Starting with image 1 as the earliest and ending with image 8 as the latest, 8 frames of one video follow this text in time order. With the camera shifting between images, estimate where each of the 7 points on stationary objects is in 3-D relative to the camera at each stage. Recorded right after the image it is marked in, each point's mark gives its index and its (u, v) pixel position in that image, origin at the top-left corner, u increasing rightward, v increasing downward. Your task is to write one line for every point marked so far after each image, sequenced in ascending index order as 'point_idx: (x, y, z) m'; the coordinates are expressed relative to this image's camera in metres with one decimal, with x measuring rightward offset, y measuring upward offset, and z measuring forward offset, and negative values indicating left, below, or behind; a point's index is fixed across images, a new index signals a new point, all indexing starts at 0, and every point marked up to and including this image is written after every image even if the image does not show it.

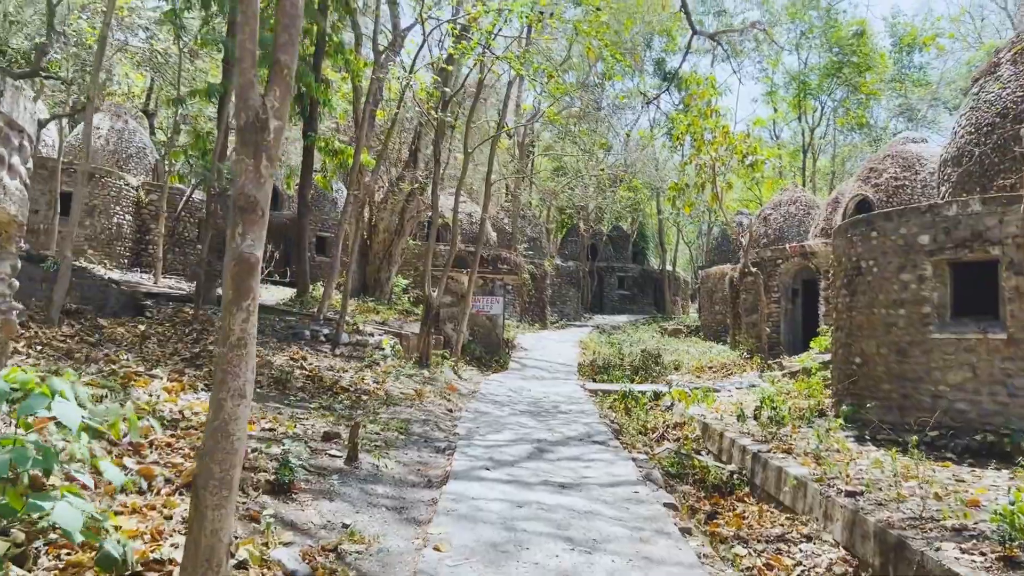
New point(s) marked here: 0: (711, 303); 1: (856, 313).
0: (+4.6, -0.4, +19.9) m
1: (+3.1, -0.2, +7.8) m
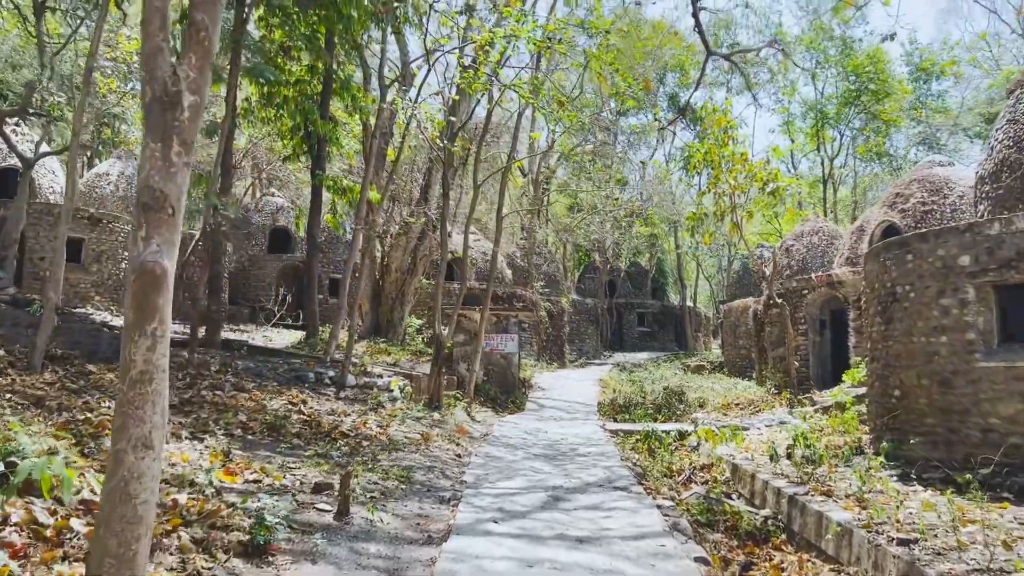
0: (+5.0, -1.1, +19.3) m
1: (+3.2, -0.5, +7.3) m
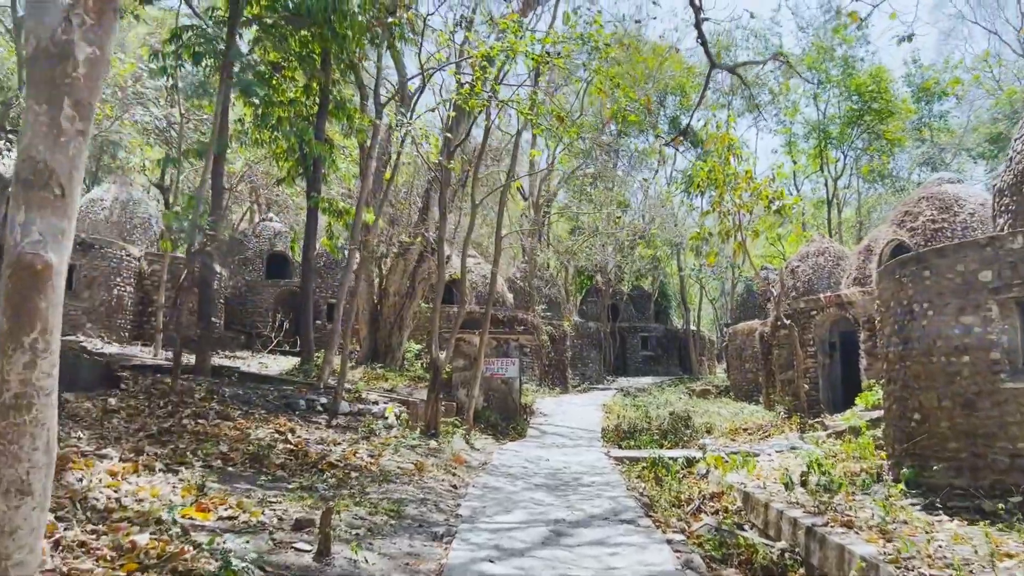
0: (+5.1, -1.6, +19.0) m
1: (+3.2, -0.6, +6.9) m
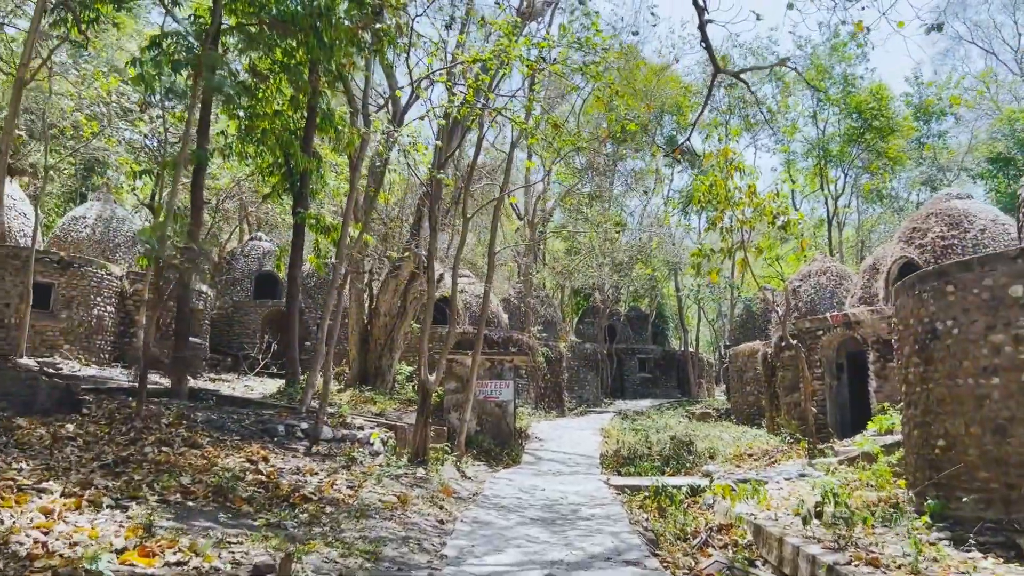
0: (+4.9, -2.1, +18.5) m
1: (+3.2, -0.7, +6.4) m
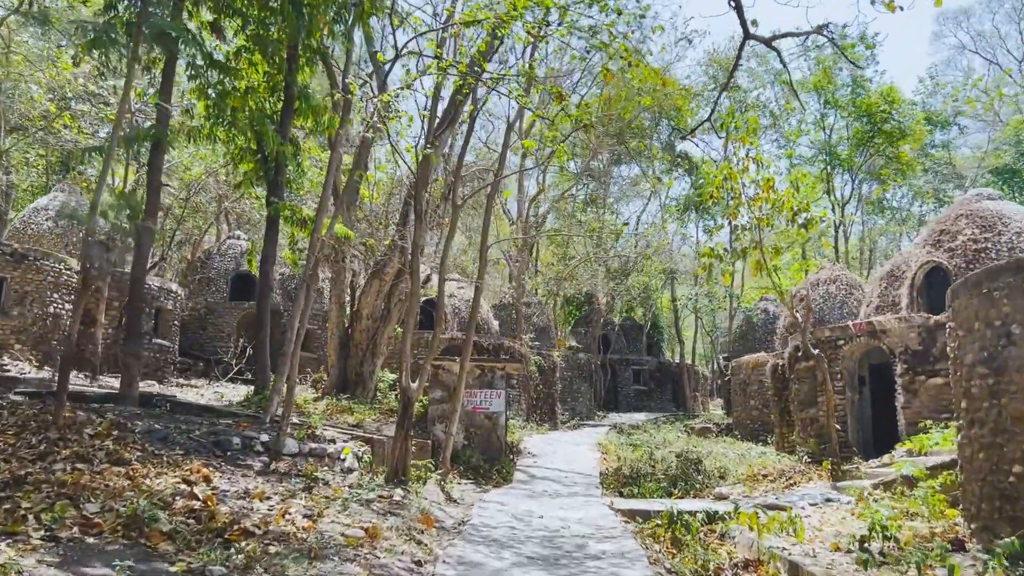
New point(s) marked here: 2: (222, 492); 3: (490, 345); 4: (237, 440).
0: (+4.7, -2.2, +17.5) m
1: (+3.1, -0.7, +5.4) m
2: (-1.6, -1.1, +4.8) m
3: (-0.4, -1.0, +14.8) m
4: (-2.1, -1.2, +6.6) m
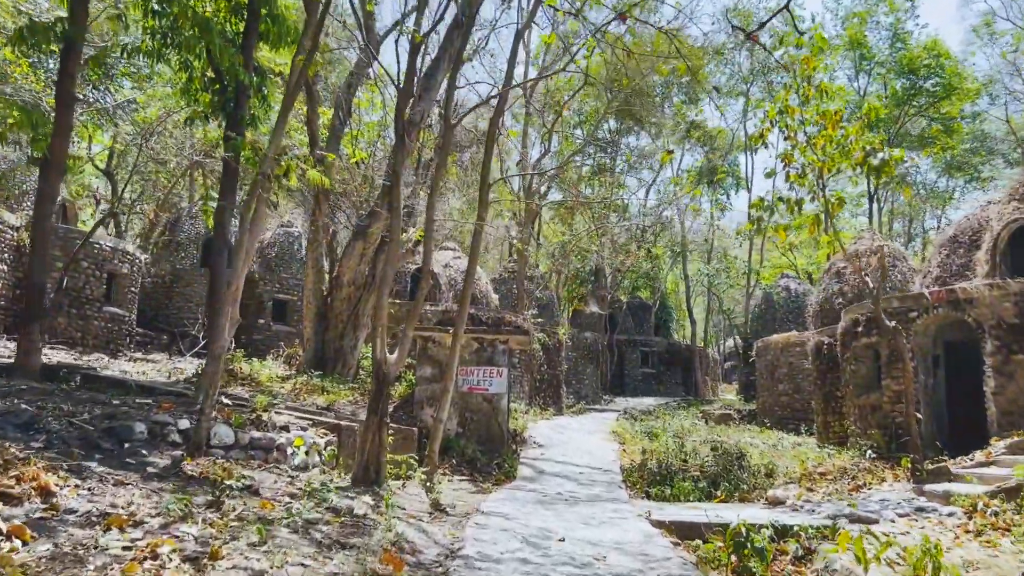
0: (+4.8, -1.7, +15.7) m
1: (+3.2, -0.4, +3.6) m
2: (-1.6, -0.8, +3.0) m
3: (-0.4, -0.4, +13.0) m
4: (-2.1, -0.8, +4.8) m
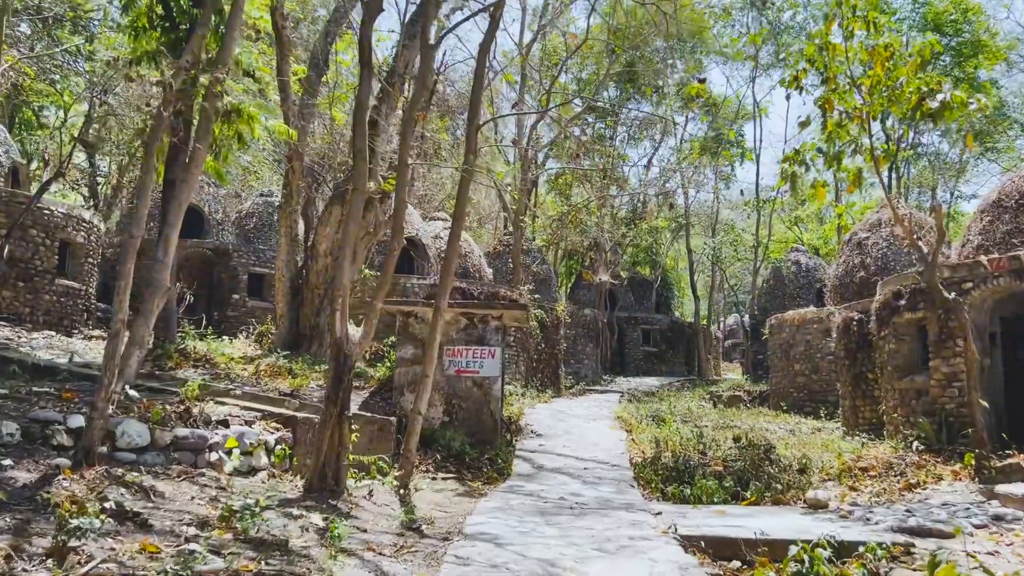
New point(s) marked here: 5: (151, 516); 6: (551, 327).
0: (+4.7, -1.2, +14.6) m
1: (+3.2, -0.2, +2.5) m
2: (-1.6, -0.6, +1.8) m
3: (-0.4, 0.0, +11.8) m
4: (-2.1, -0.6, +3.6) m
5: (-1.3, -0.8, +3.2) m
6: (+0.7, -0.7, +15.6) m
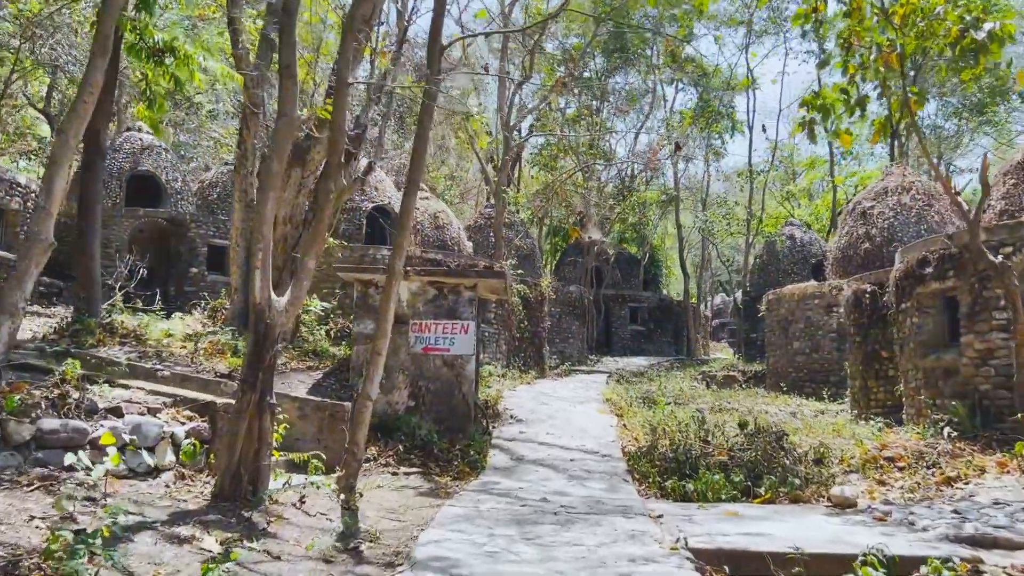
0: (+4.4, -0.8, +13.7) m
1: (+3.1, -0.1, +1.5) m
2: (-1.7, -0.5, +0.8) m
3: (-0.7, +0.3, +10.8) m
4: (-2.2, -0.4, +2.6) m
5: (-1.4, -0.6, +2.2) m
6: (+0.4, -0.3, +14.6) m
